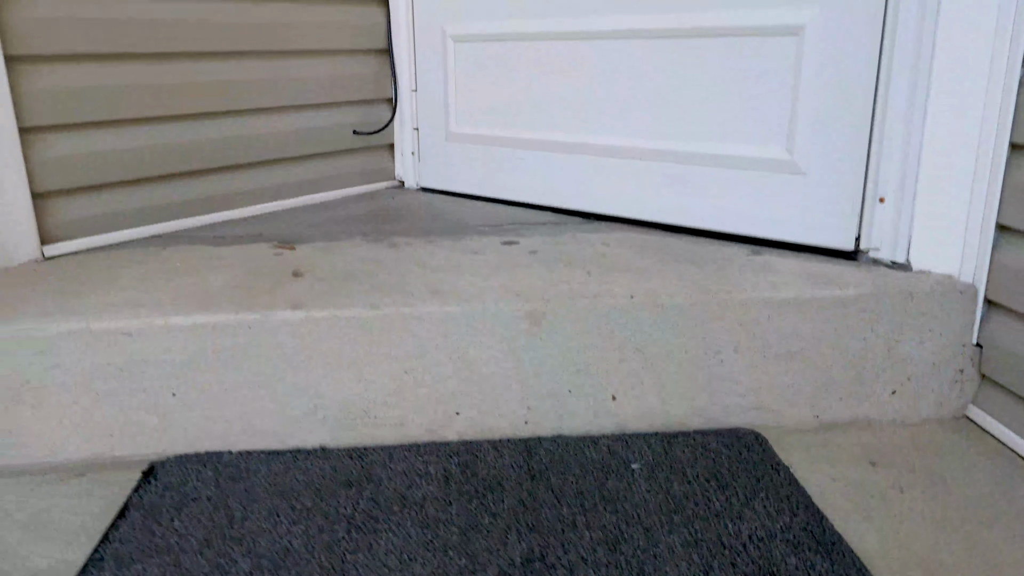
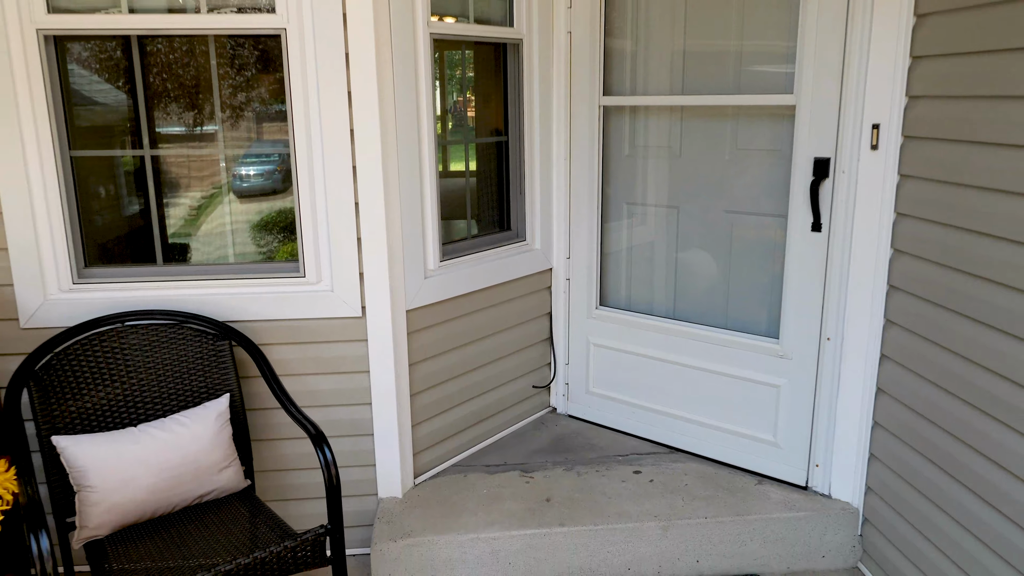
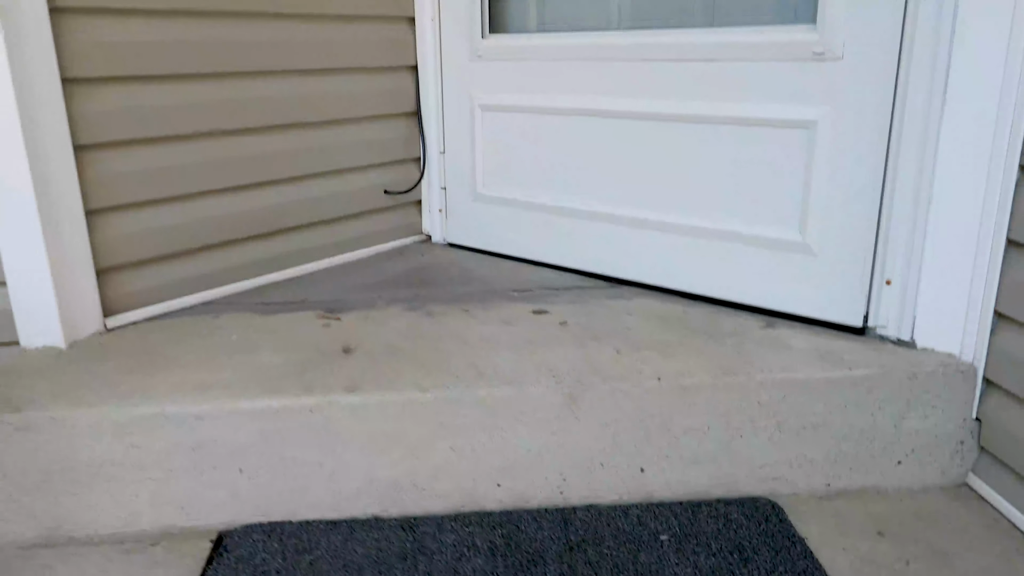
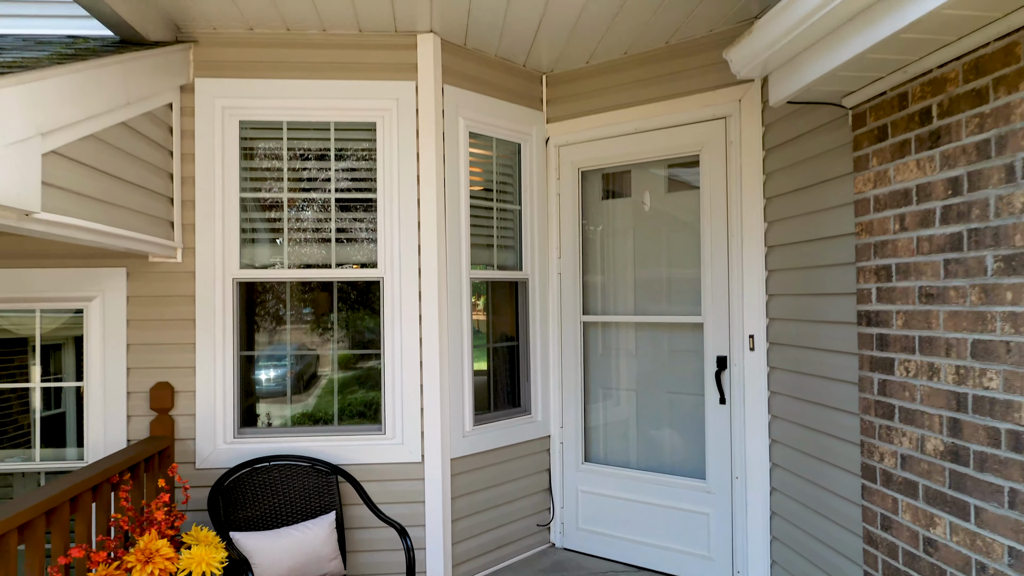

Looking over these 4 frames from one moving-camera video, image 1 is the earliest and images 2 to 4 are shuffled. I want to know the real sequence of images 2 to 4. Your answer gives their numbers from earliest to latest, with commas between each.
3, 2, 4
